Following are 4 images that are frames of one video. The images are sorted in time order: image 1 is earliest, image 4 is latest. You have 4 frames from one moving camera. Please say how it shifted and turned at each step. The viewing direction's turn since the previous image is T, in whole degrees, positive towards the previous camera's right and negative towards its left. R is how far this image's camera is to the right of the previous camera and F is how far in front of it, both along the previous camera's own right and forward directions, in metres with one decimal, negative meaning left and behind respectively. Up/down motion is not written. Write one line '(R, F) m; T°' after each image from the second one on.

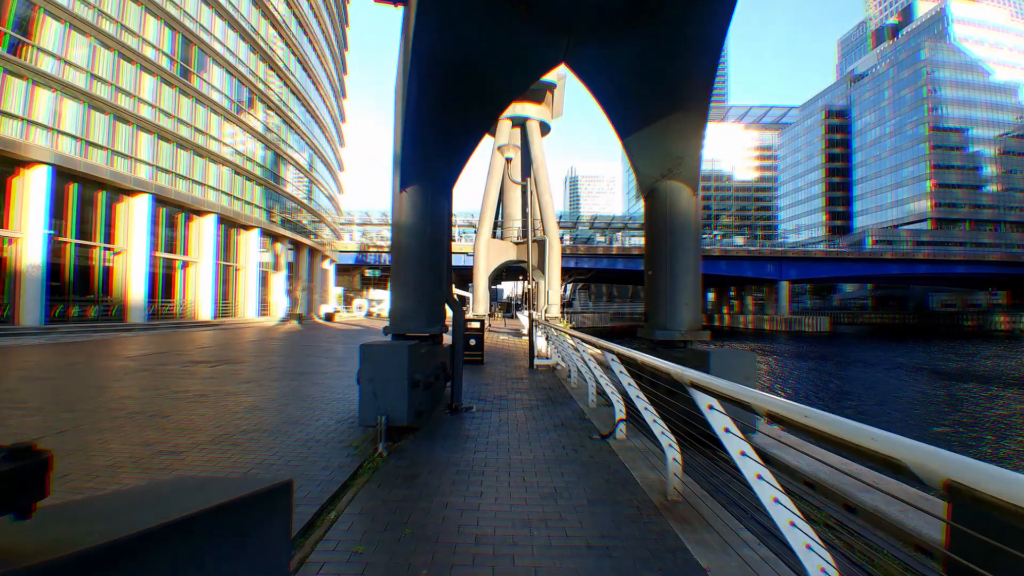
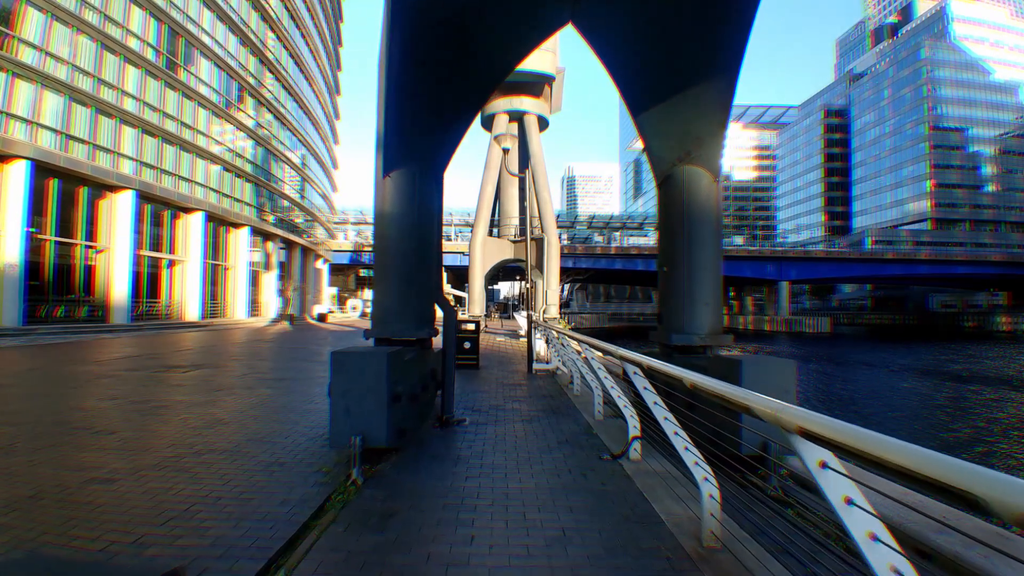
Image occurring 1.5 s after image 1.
(0.0, +0.7) m; 0°
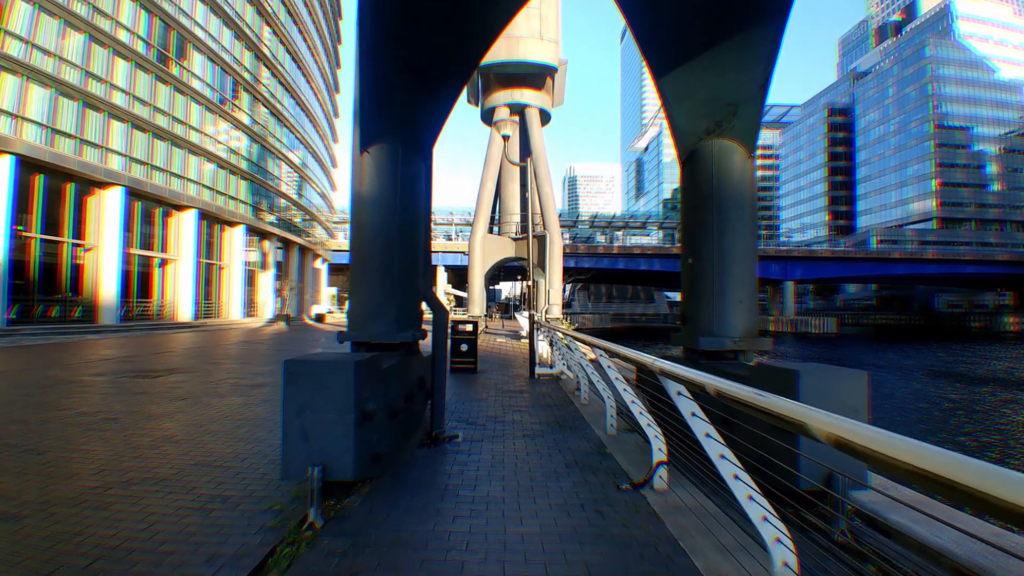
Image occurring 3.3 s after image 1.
(0.0, +0.8) m; 0°
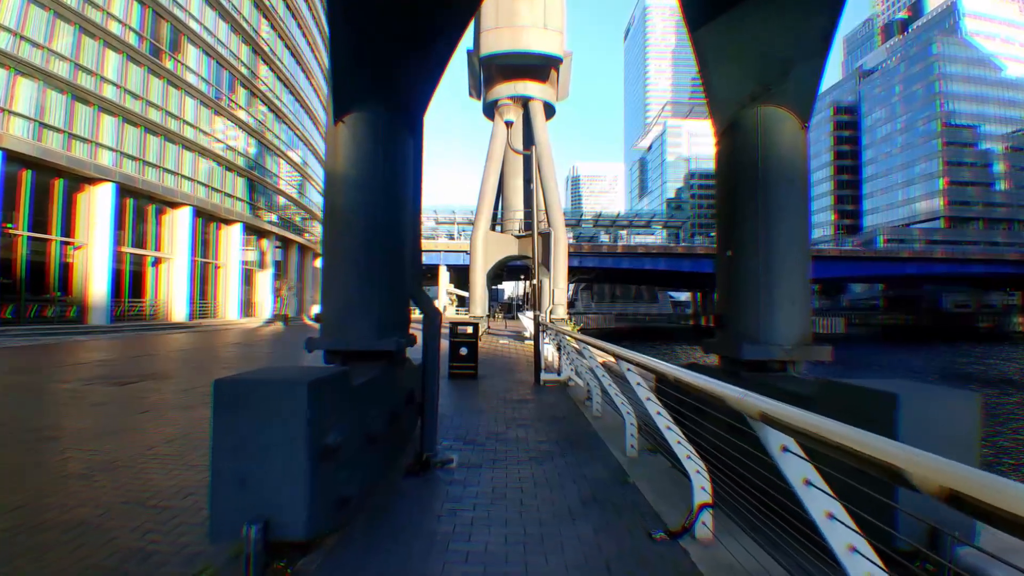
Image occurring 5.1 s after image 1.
(0.0, +0.8) m; 0°
